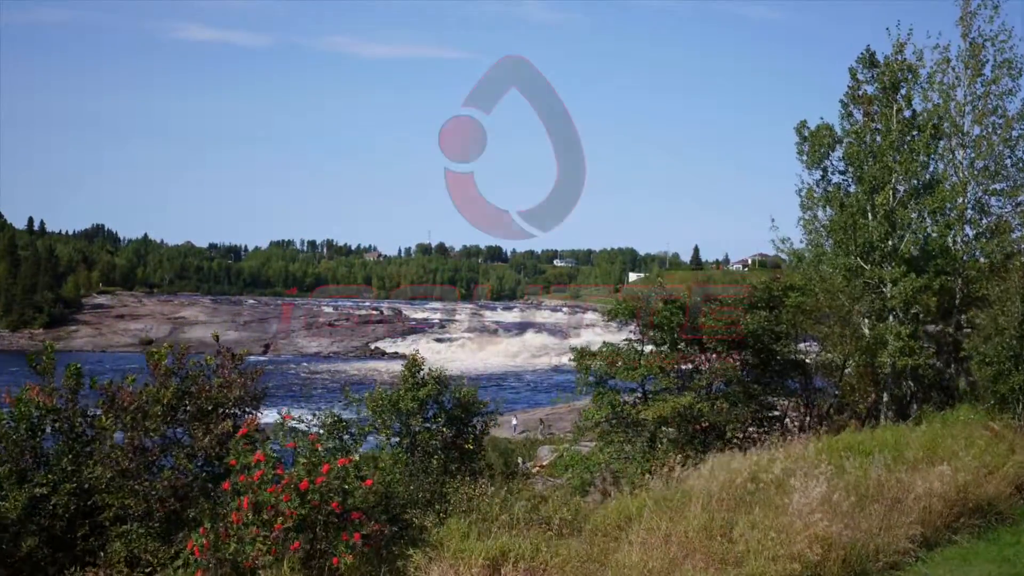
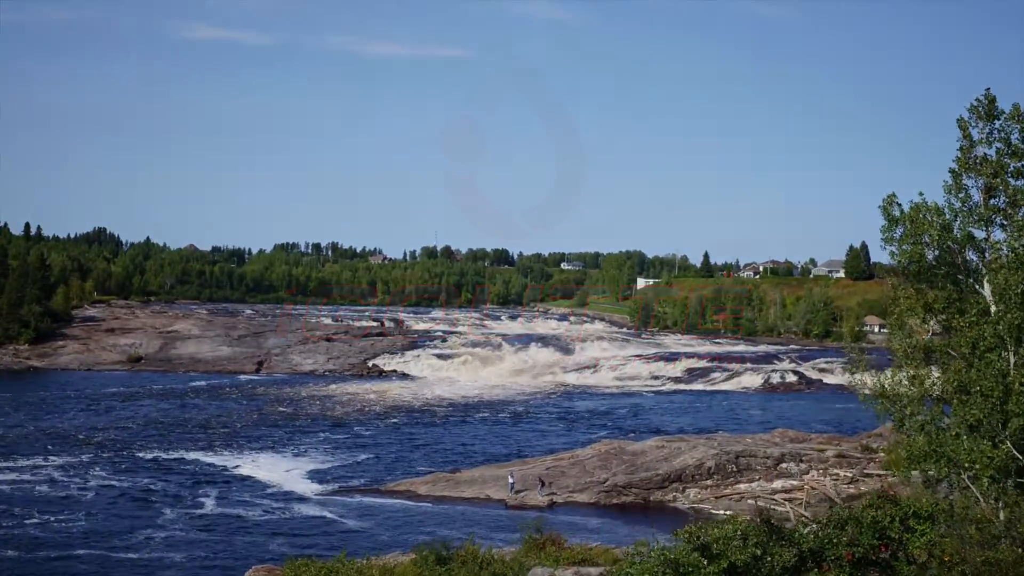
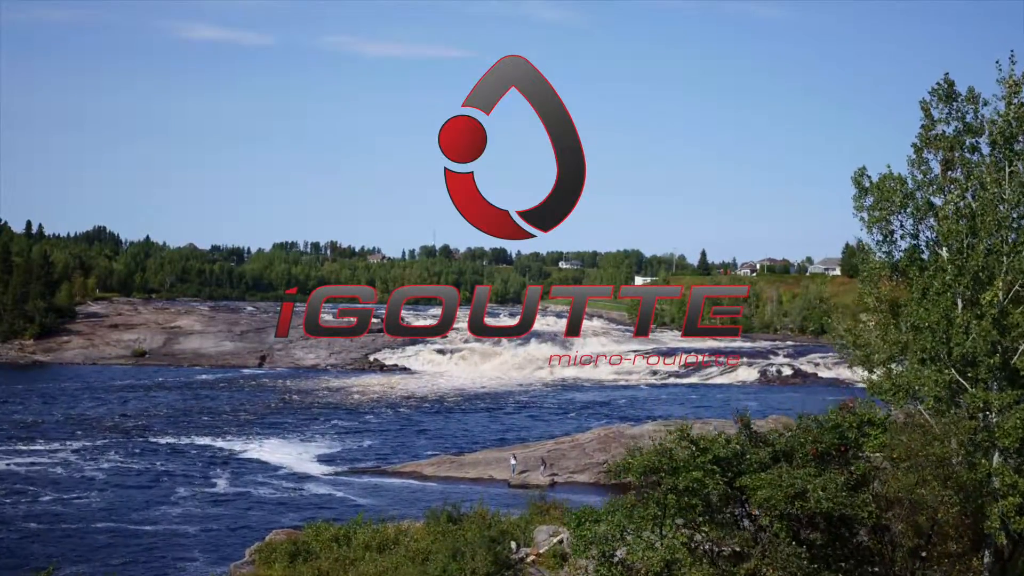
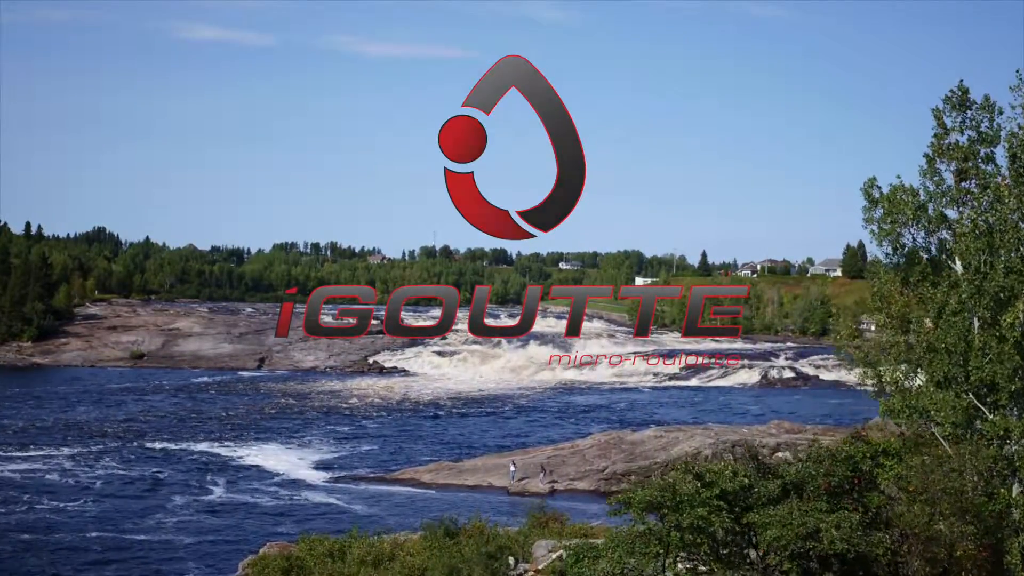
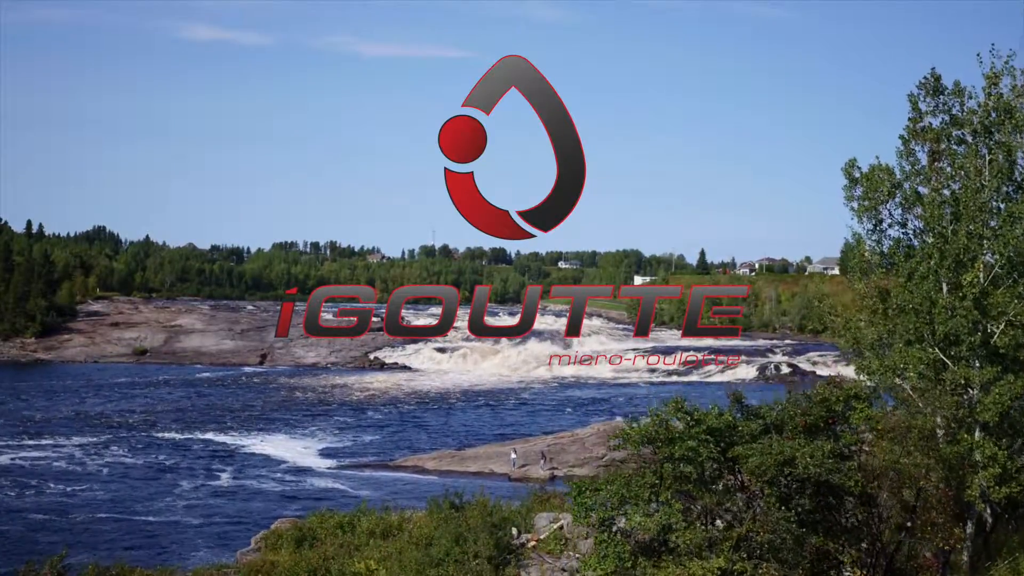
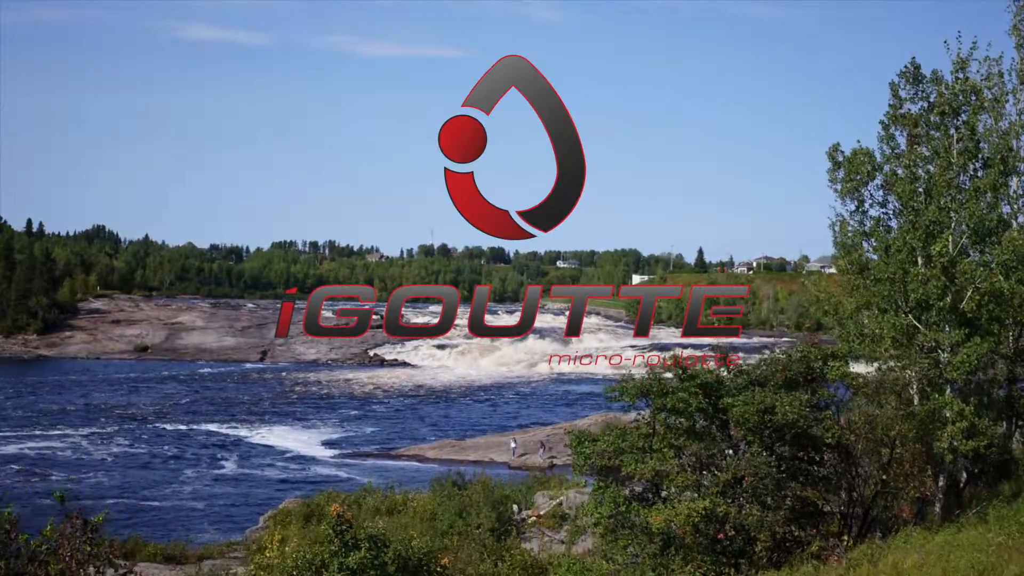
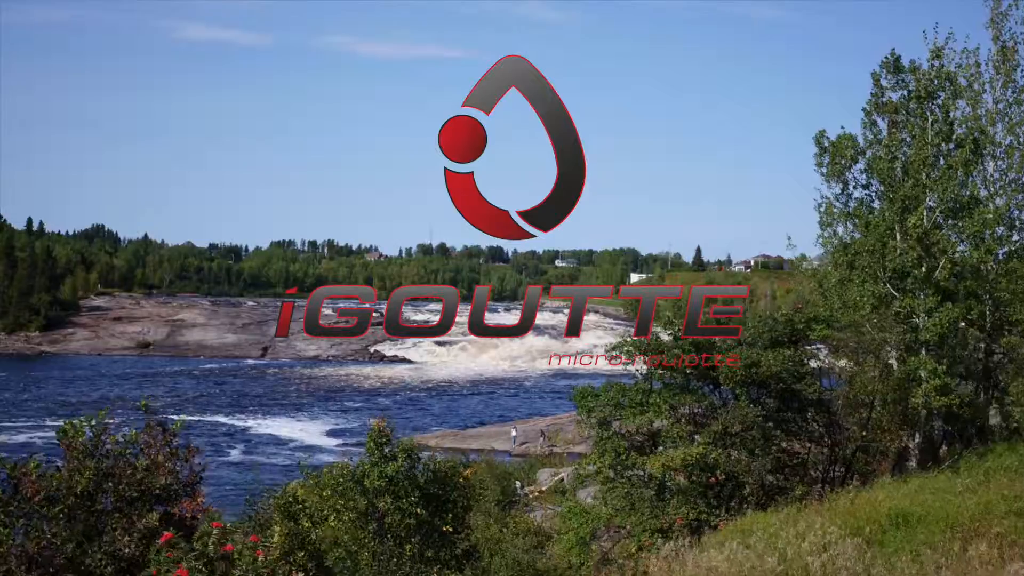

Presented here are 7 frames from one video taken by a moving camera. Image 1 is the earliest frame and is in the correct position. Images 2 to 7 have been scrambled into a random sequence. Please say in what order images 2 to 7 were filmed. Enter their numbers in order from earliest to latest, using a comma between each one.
7, 6, 5, 3, 4, 2
